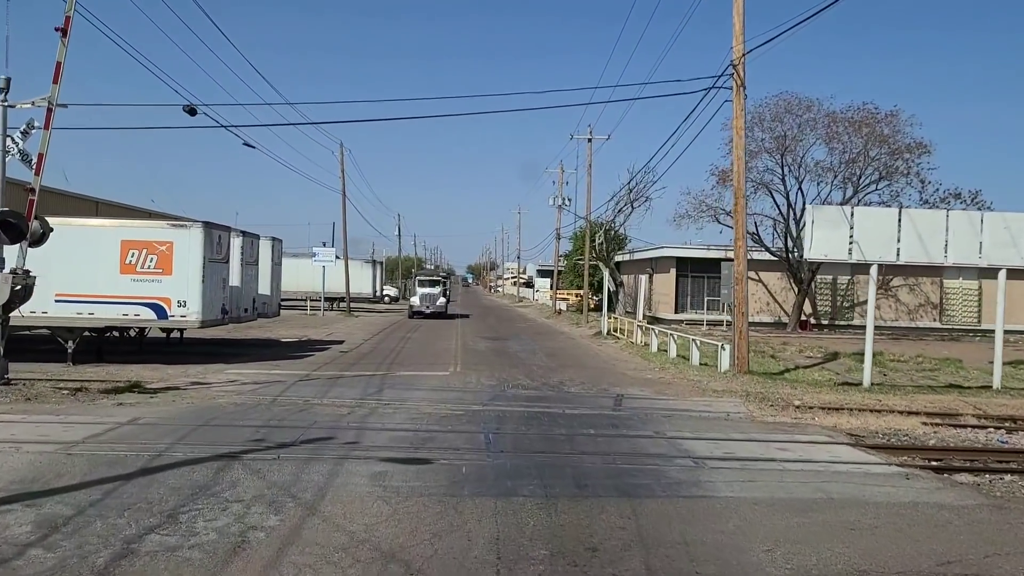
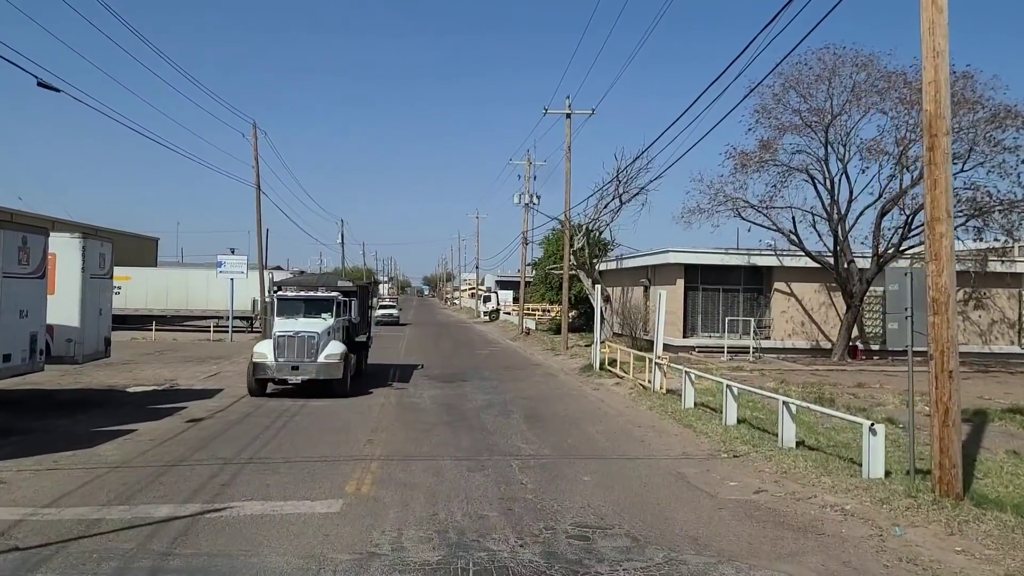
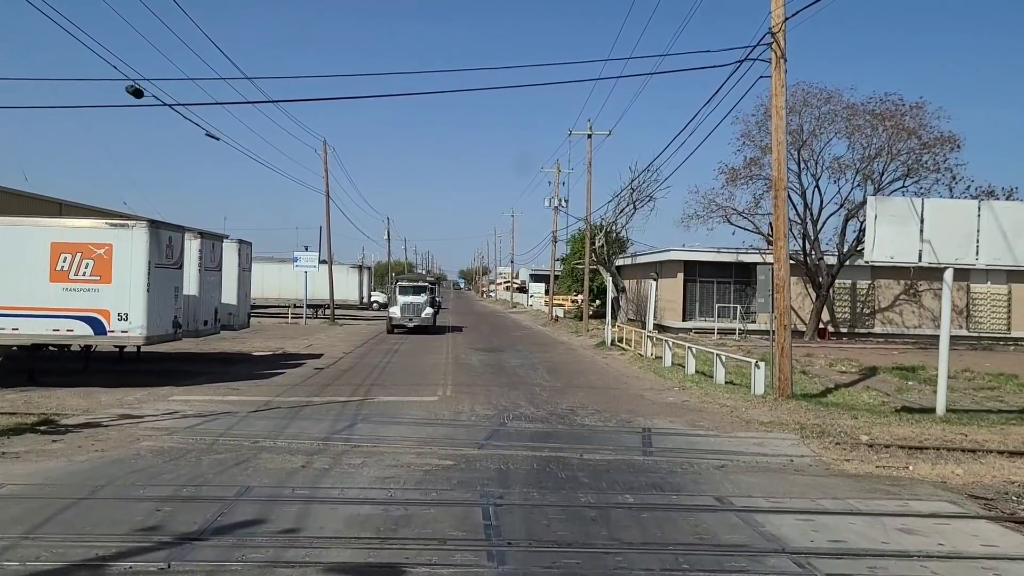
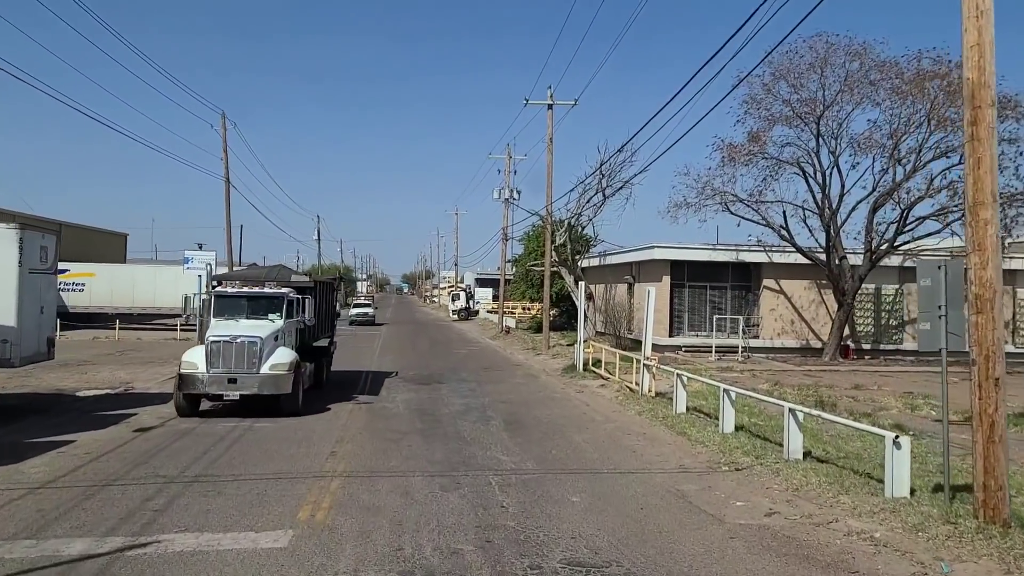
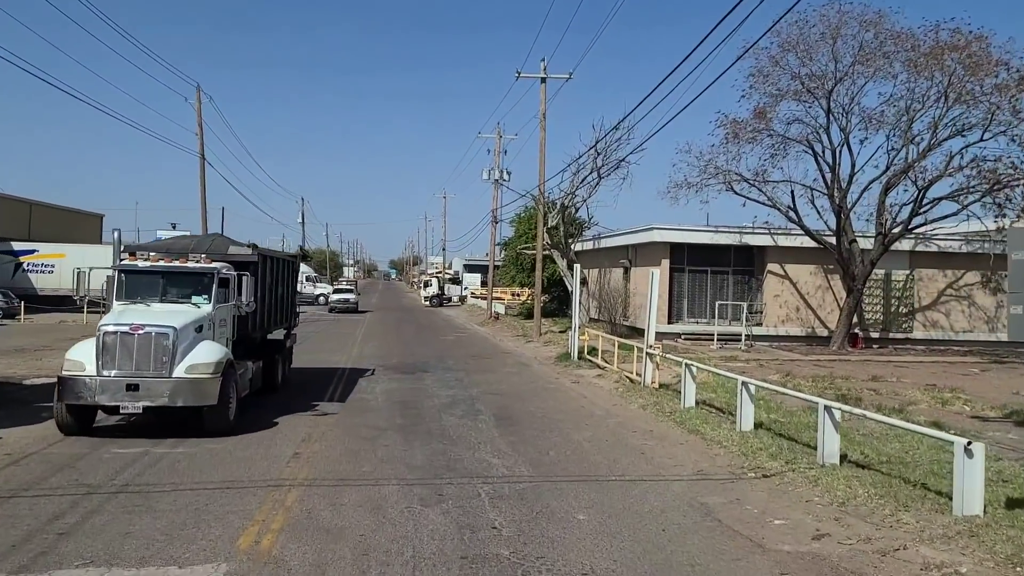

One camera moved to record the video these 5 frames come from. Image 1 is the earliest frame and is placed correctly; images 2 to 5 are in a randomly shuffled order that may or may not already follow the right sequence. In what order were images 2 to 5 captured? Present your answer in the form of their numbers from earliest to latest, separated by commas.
3, 2, 4, 5
